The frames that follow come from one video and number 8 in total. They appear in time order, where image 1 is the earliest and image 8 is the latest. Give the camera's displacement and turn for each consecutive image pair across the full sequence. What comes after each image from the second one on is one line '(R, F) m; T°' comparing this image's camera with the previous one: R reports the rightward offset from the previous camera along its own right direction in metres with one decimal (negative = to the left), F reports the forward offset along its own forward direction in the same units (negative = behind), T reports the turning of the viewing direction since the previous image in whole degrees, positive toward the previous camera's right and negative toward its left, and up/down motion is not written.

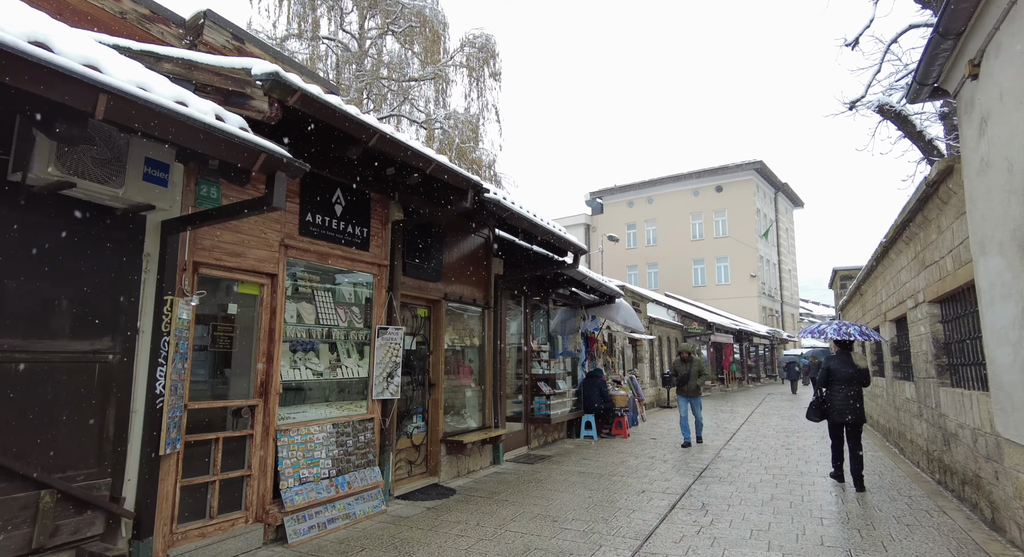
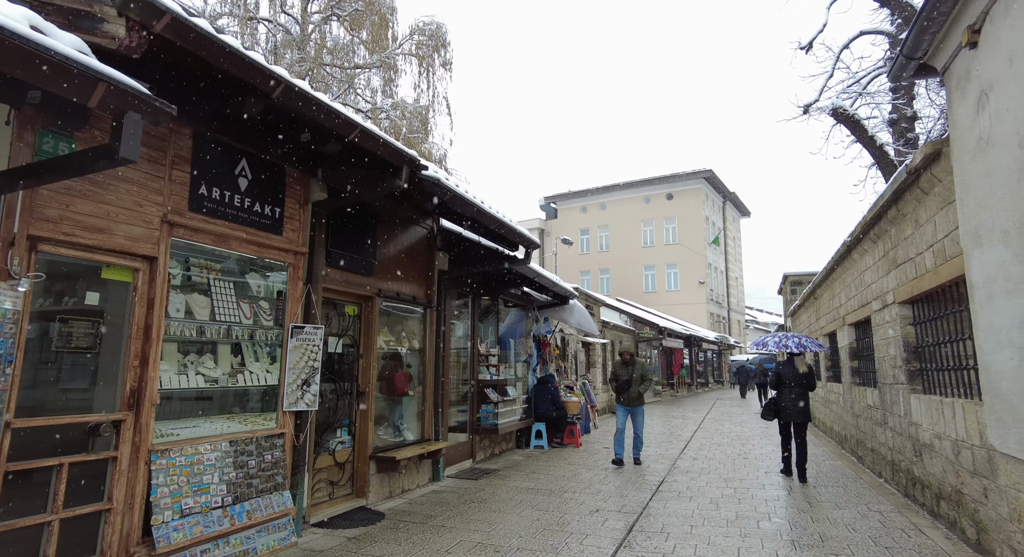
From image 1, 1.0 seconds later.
(+0.1, +0.7) m; +5°
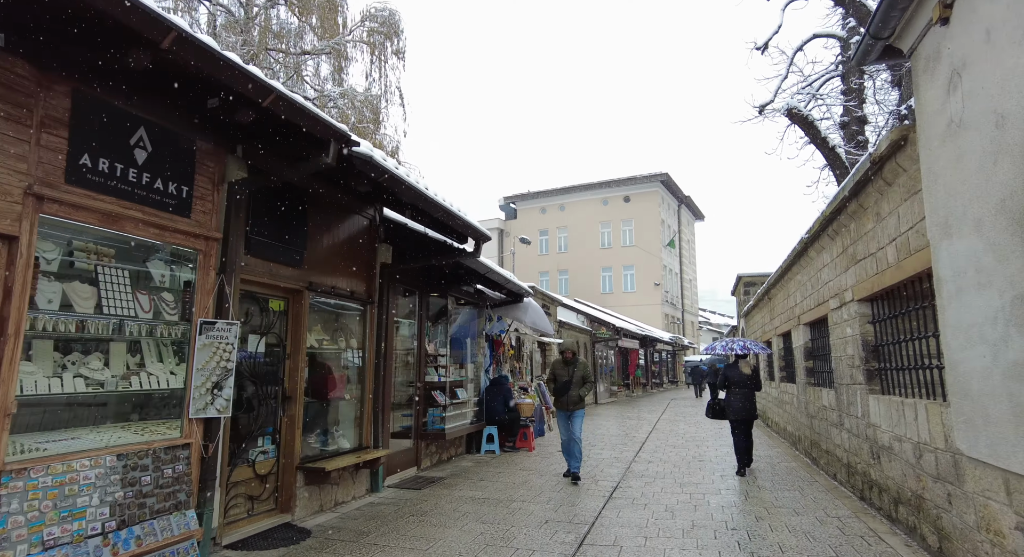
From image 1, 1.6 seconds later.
(+0.1, +0.4) m; +4°
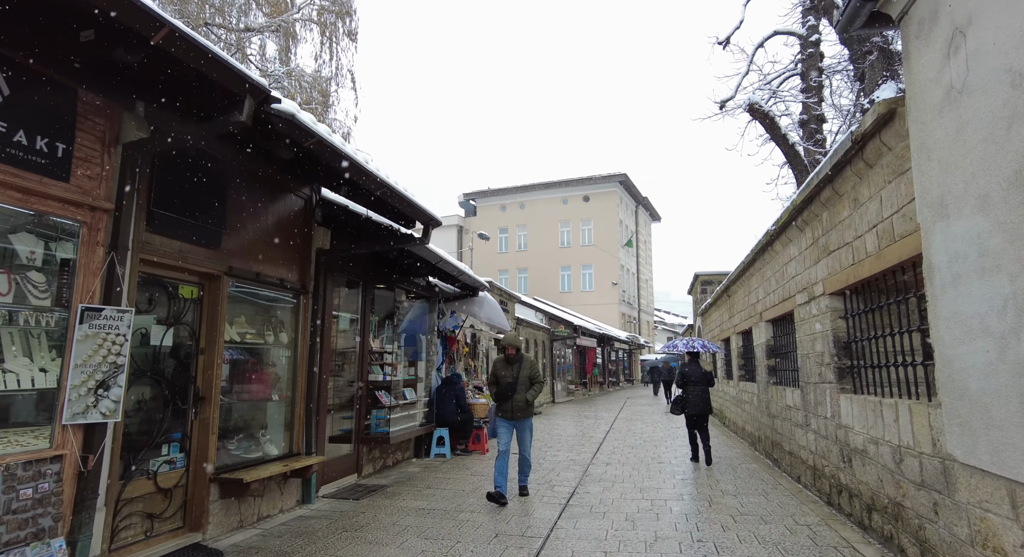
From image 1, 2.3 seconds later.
(+0.1, +0.5) m; +4°
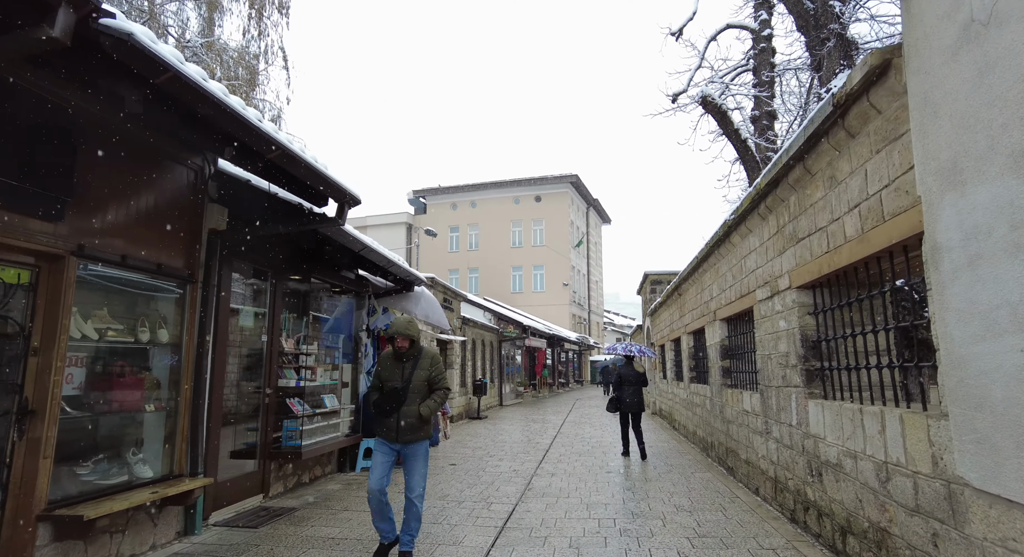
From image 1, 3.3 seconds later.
(+0.2, +0.7) m; +5°
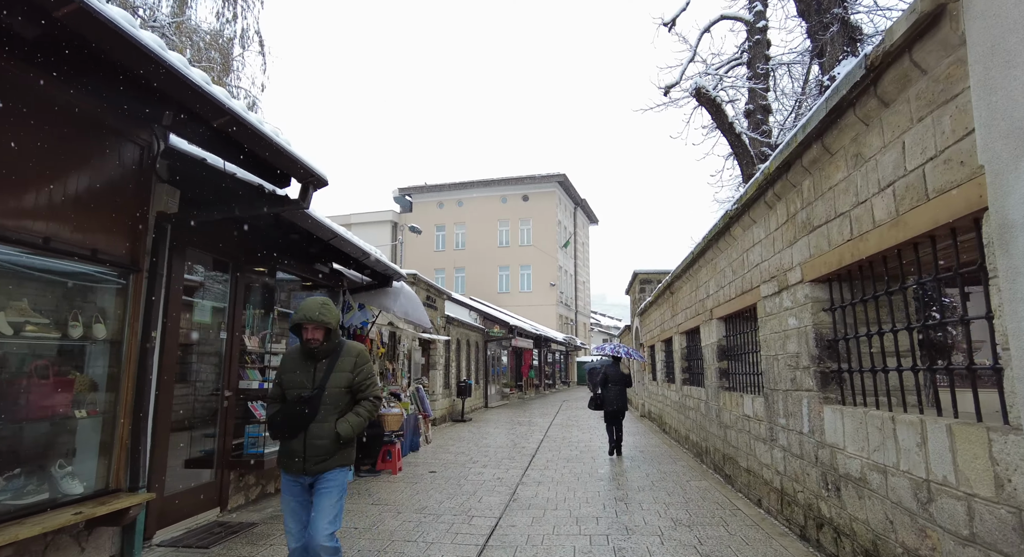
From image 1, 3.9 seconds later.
(0.0, +0.5) m; +1°
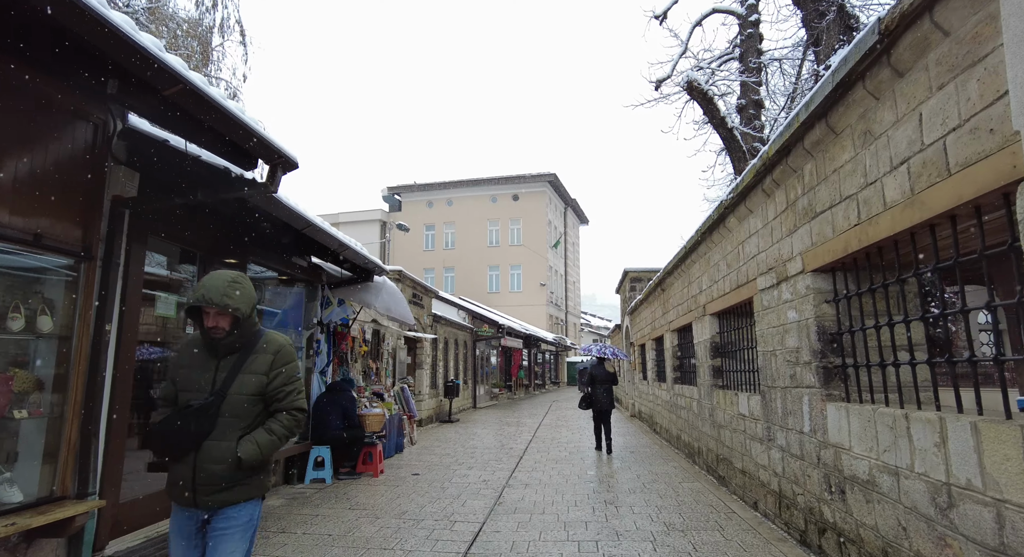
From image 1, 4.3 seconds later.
(0.0, +0.3) m; +1°
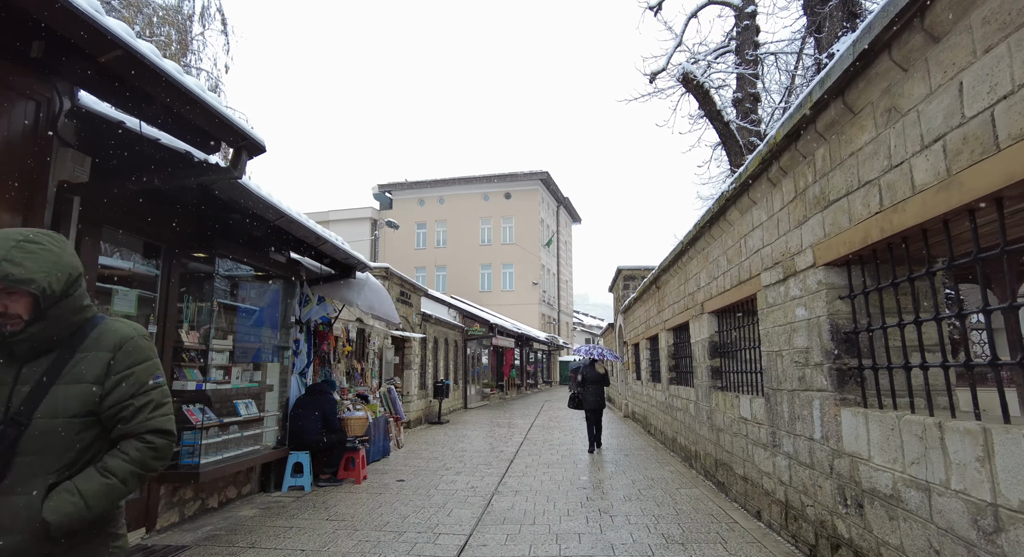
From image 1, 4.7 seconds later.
(0.0, +0.3) m; +1°
